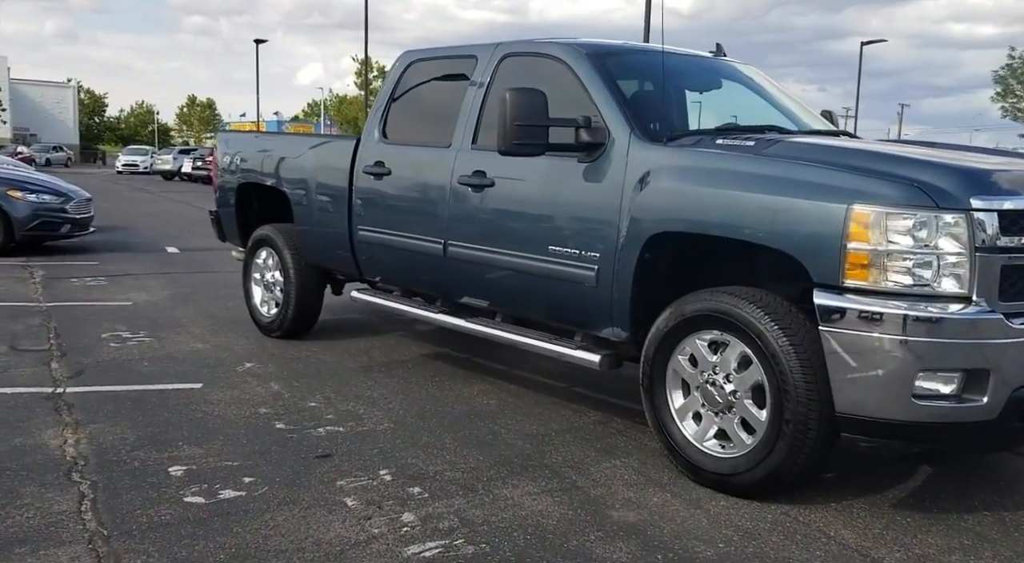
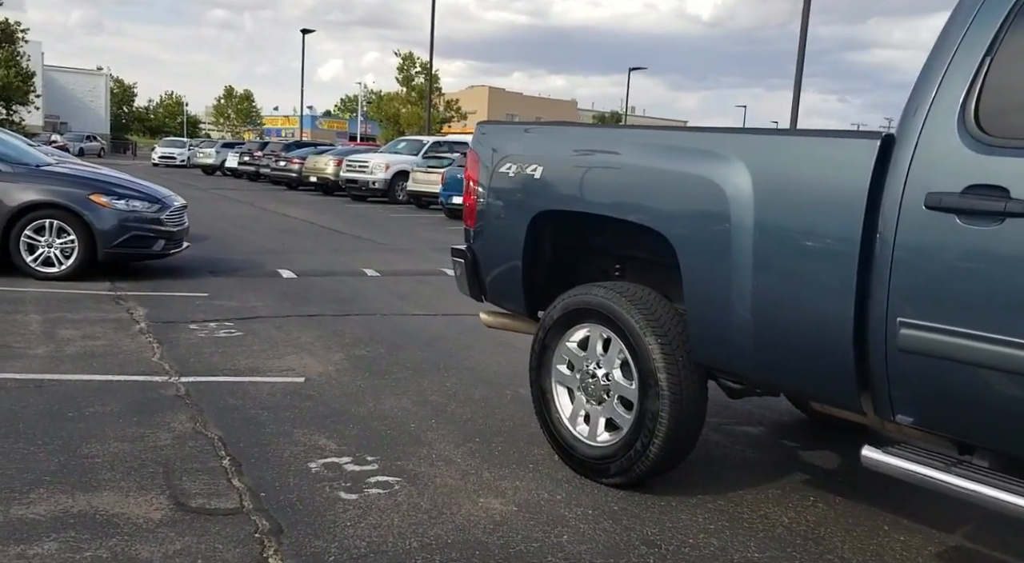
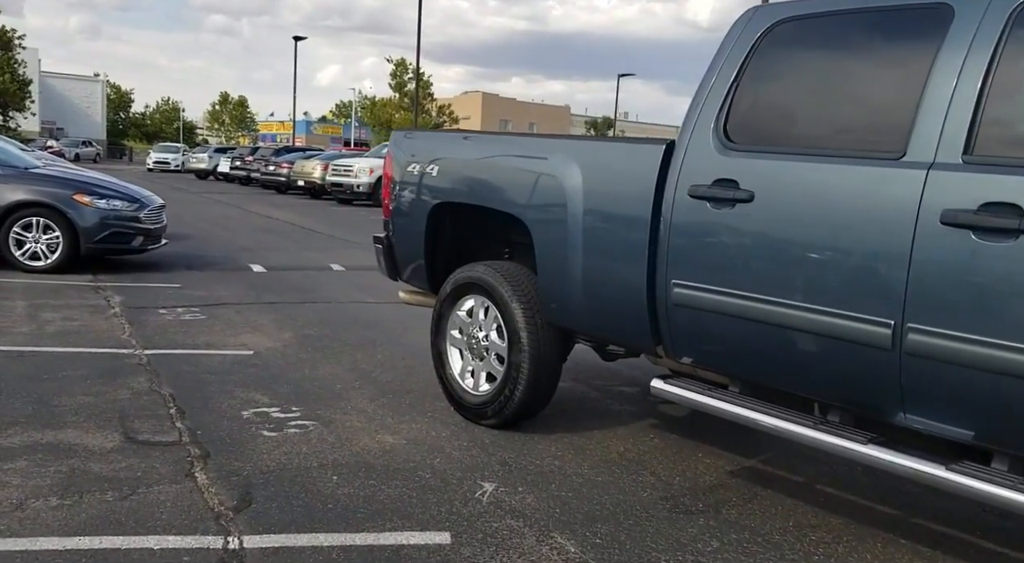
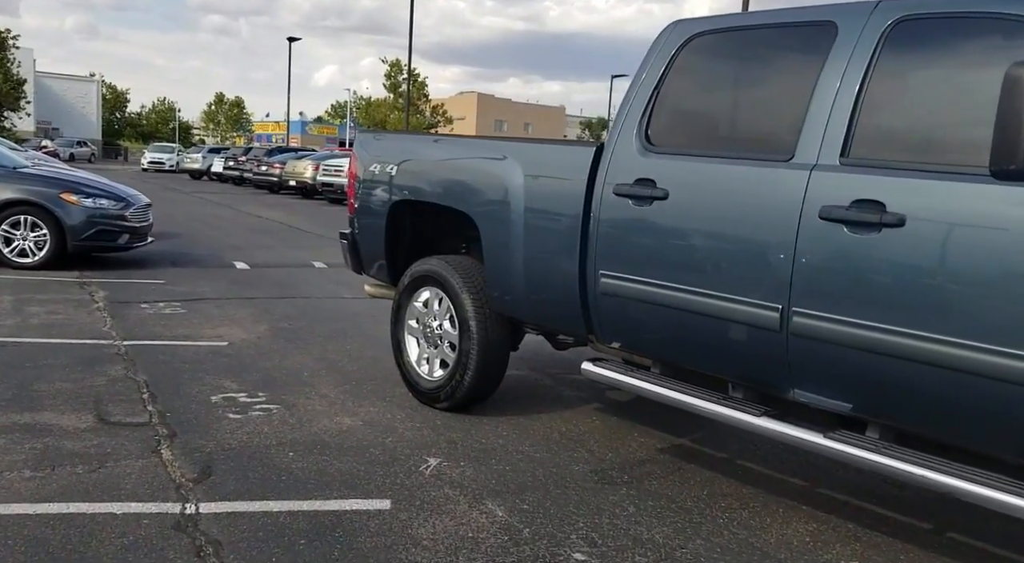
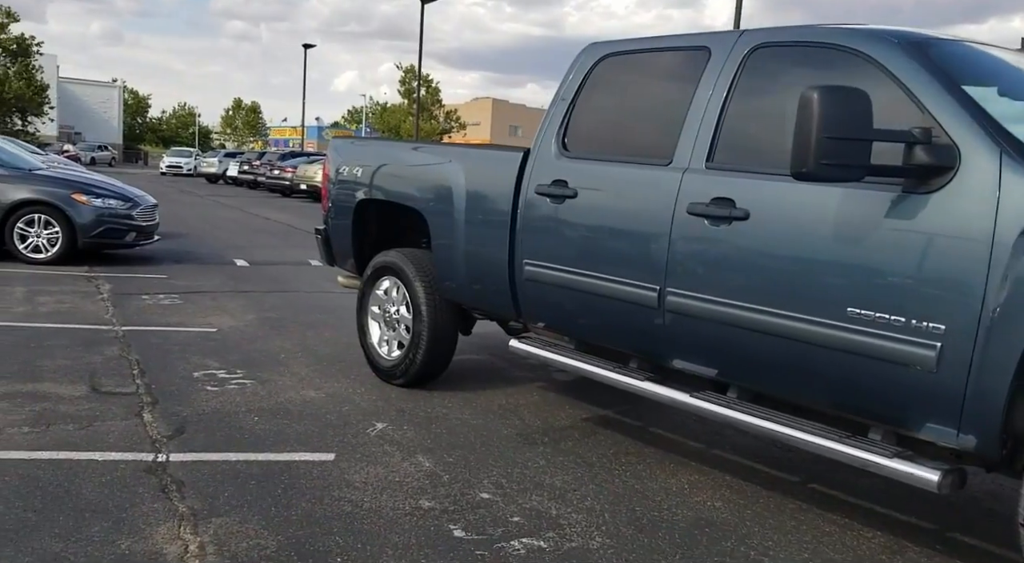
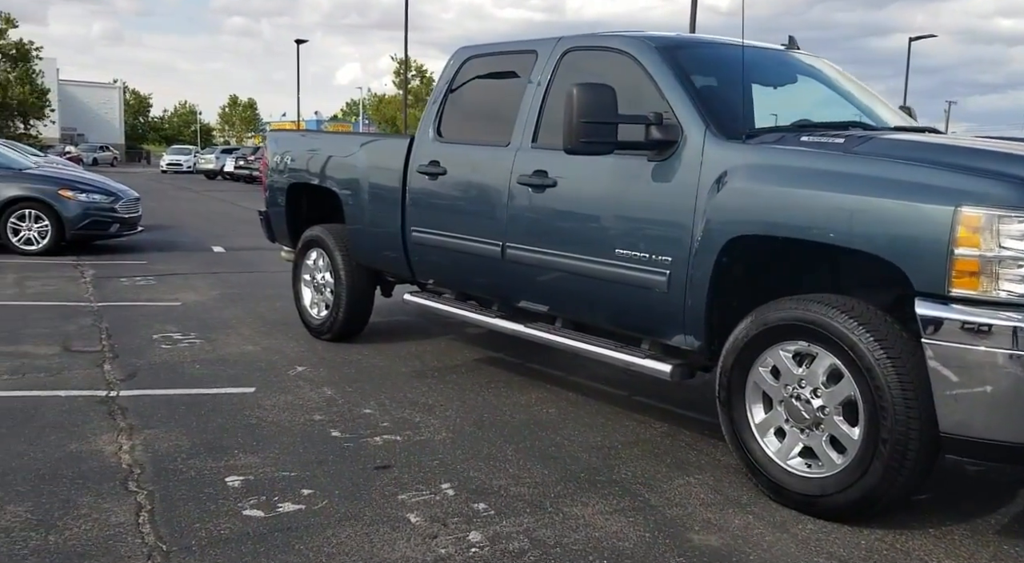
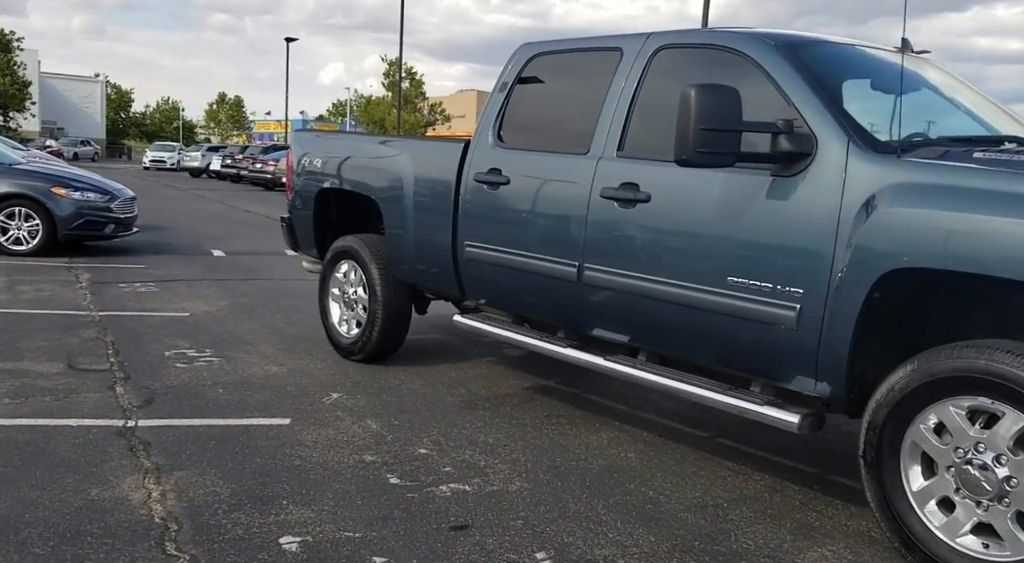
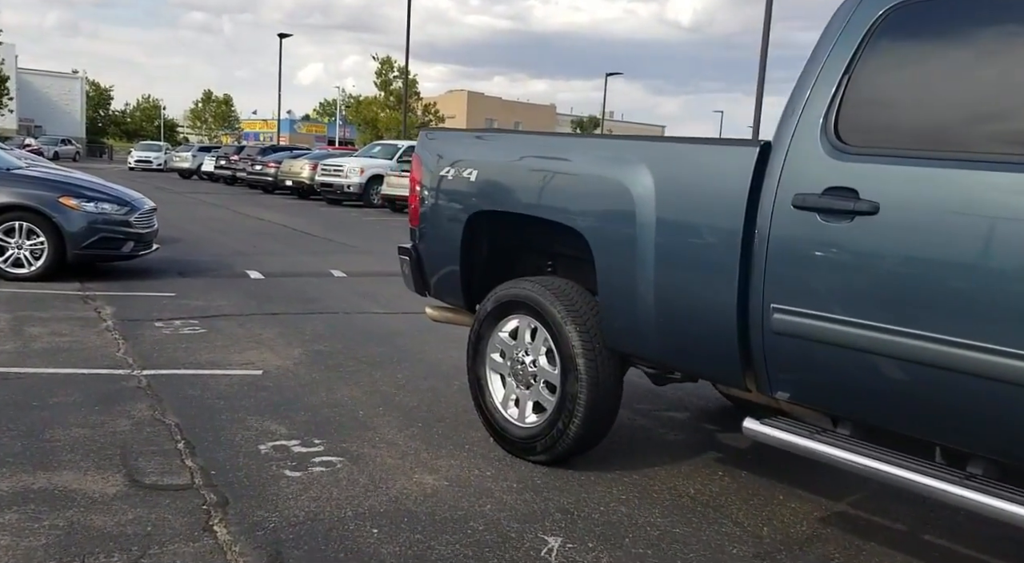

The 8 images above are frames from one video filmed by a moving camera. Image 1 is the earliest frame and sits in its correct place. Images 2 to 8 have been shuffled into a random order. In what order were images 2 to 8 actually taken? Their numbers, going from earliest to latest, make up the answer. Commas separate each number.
6, 7, 5, 4, 3, 8, 2
